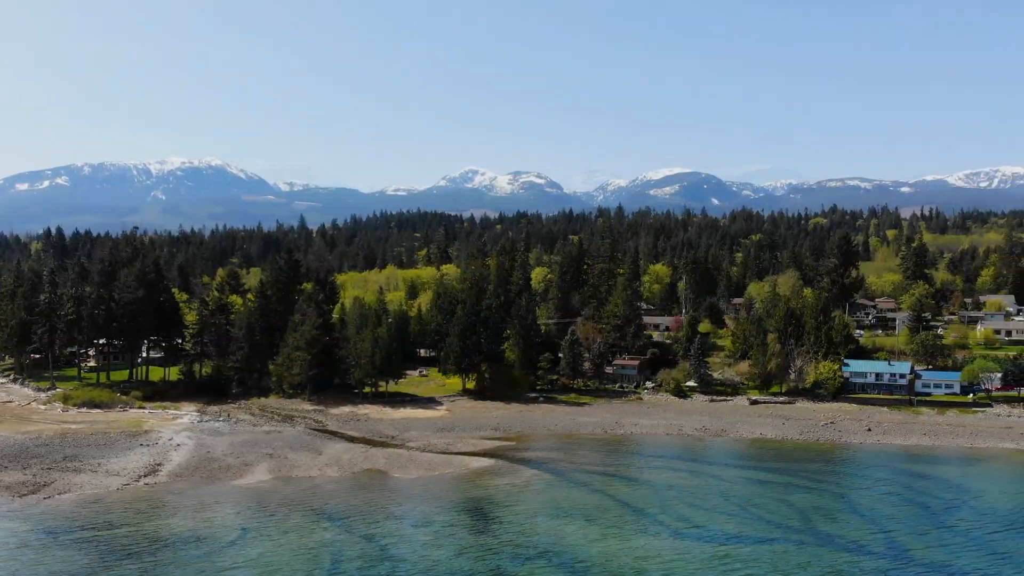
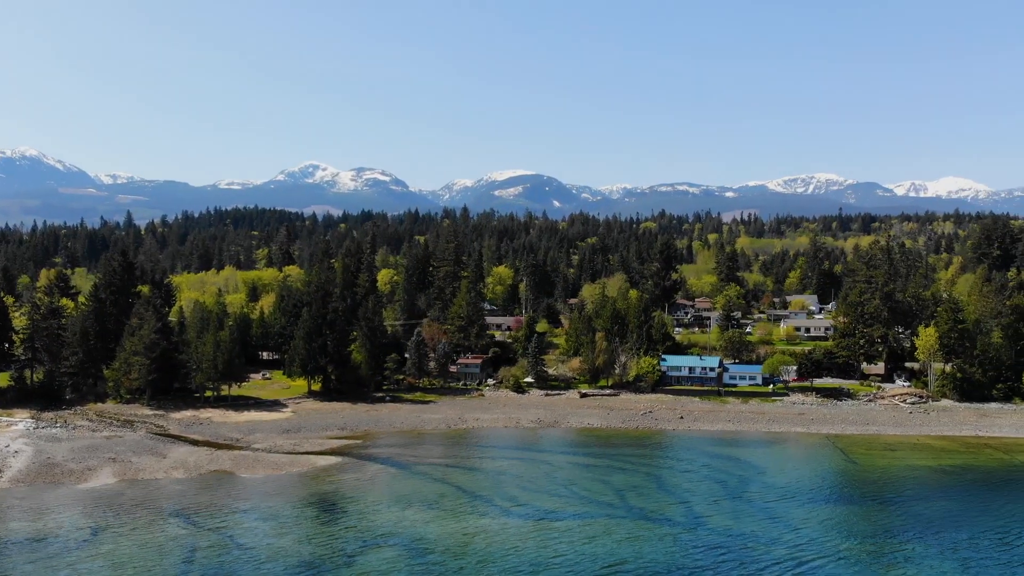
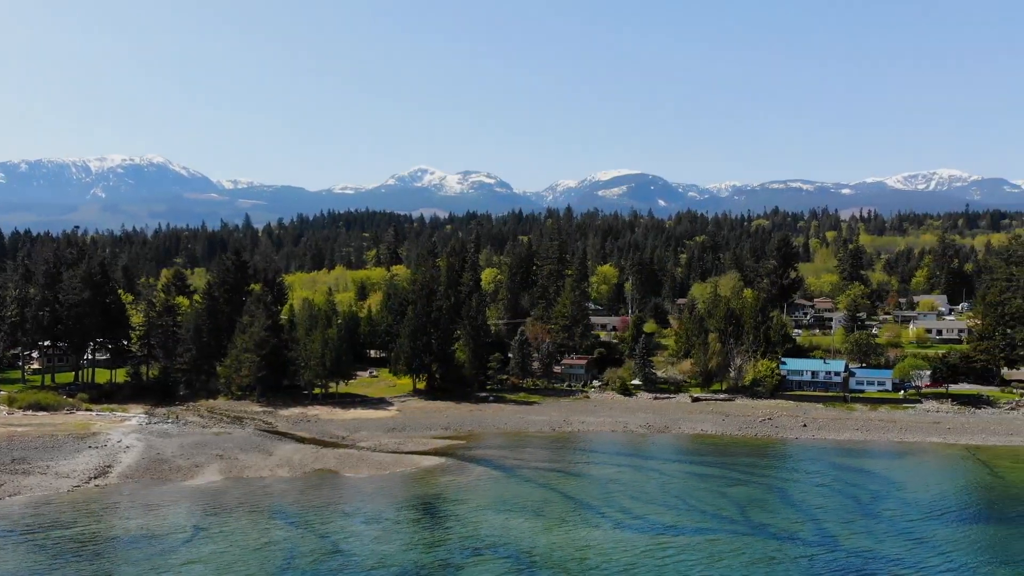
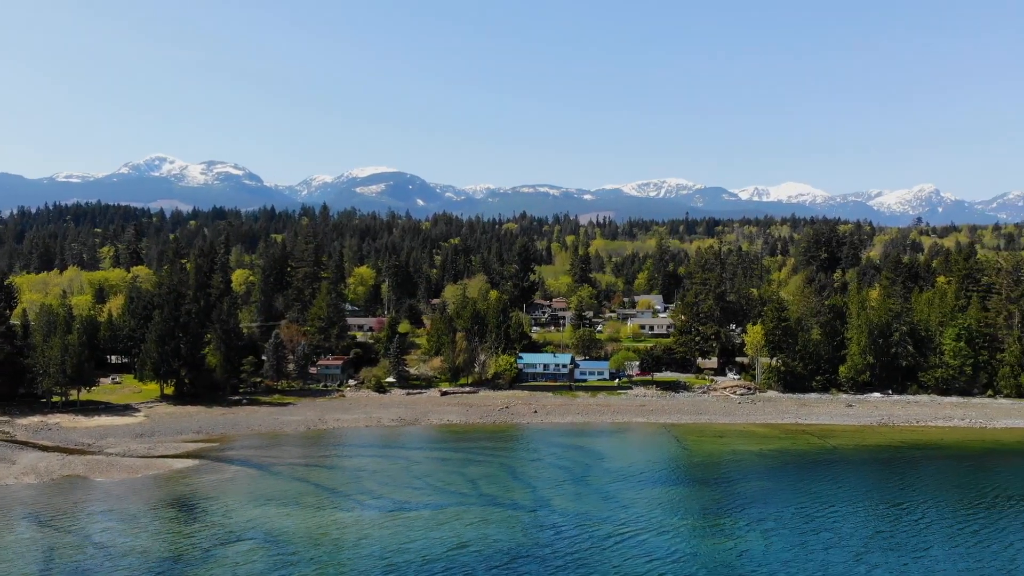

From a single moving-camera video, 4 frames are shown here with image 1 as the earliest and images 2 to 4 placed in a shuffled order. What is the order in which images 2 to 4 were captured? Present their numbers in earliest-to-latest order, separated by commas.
3, 2, 4
